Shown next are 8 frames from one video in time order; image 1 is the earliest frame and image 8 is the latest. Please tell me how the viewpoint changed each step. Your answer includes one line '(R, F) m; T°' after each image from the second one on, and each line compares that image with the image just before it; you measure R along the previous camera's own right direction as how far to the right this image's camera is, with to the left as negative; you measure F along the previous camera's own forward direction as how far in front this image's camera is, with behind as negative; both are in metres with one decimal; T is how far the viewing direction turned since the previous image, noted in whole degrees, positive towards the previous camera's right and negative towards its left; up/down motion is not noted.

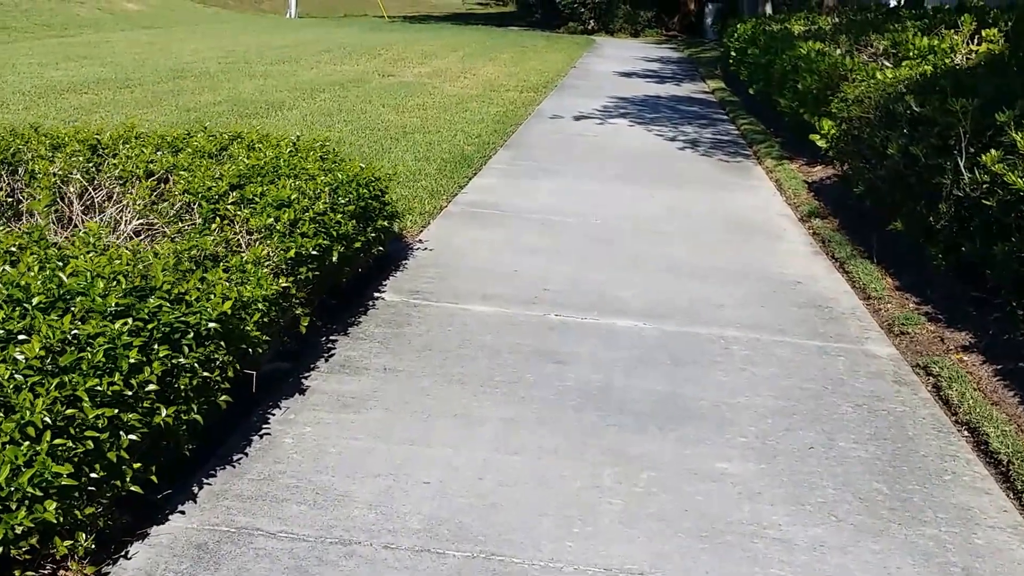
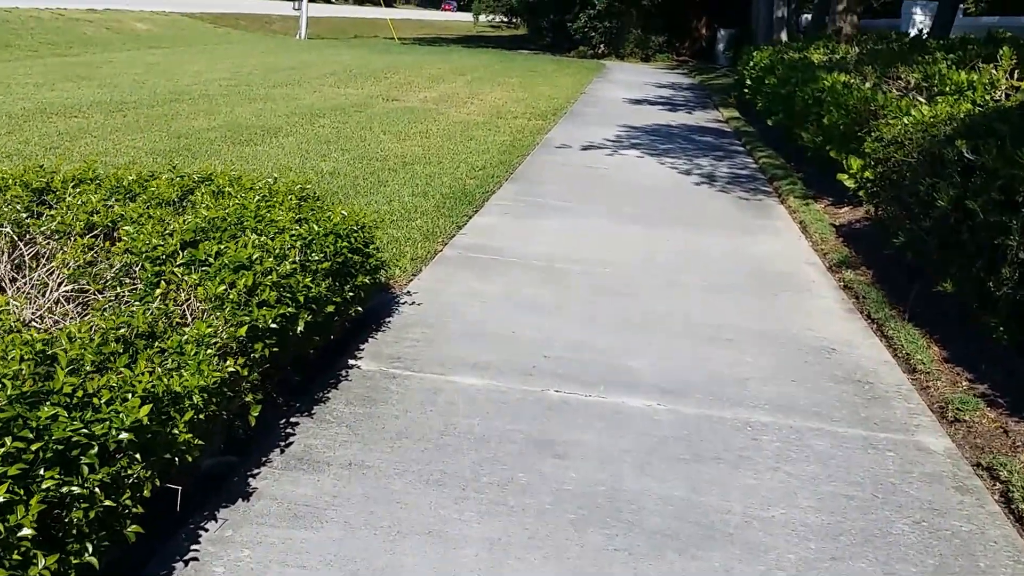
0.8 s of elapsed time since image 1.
(0.0, +0.7) m; 0°
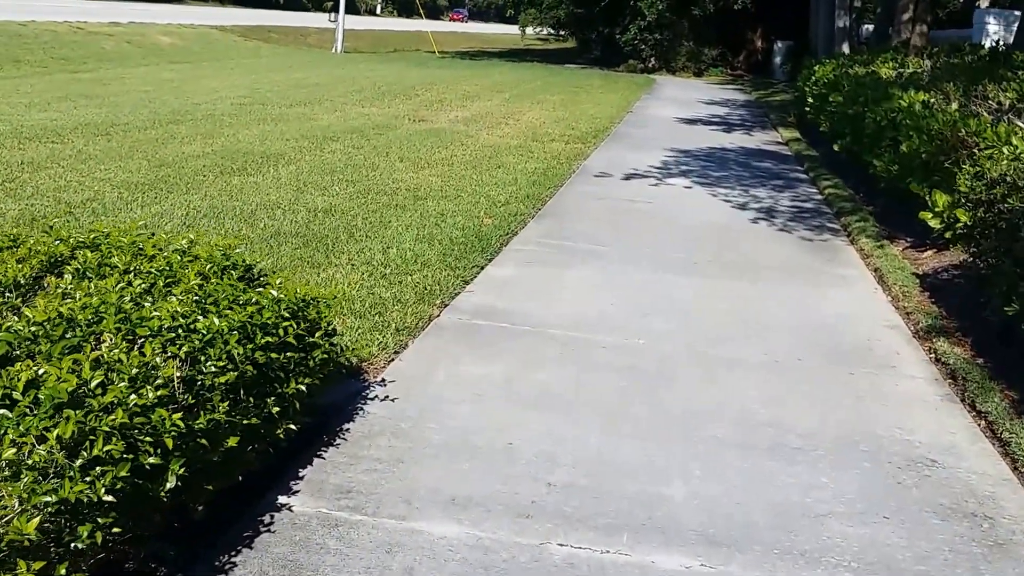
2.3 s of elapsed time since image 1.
(+0.1, +1.2) m; -2°
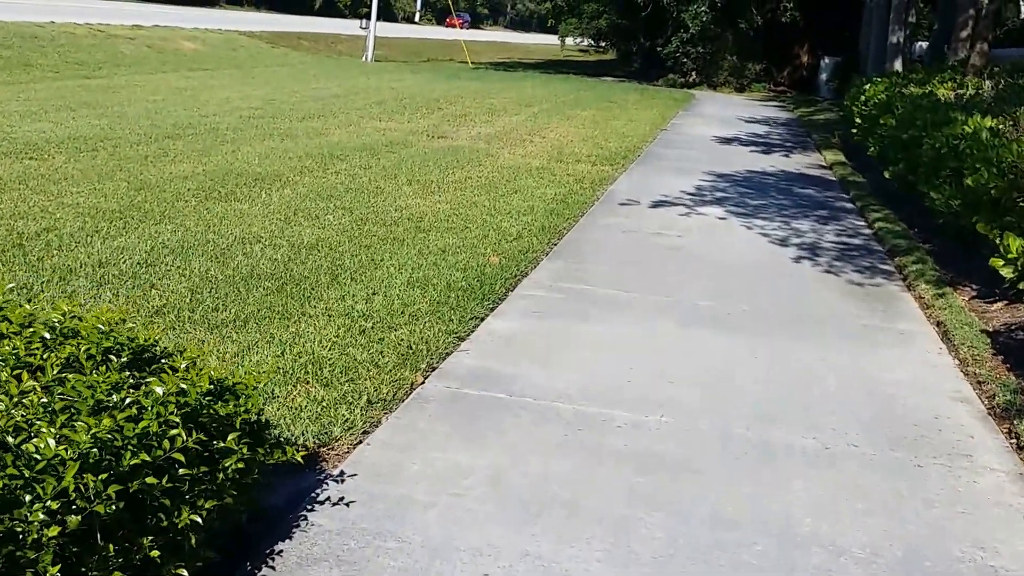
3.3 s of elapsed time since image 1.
(+0.1, +0.8) m; -1°
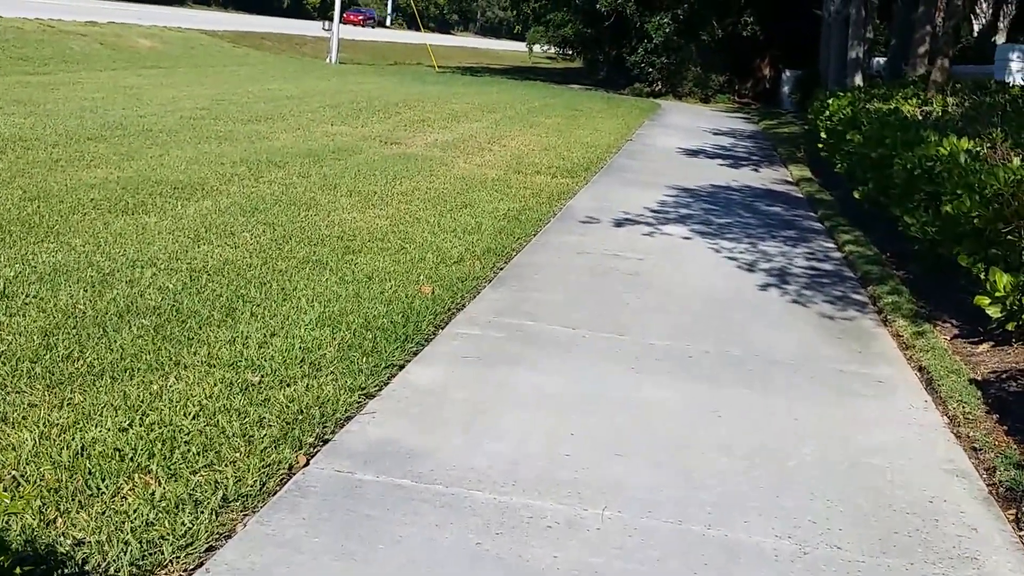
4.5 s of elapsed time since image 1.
(+0.1, +0.8) m; +1°
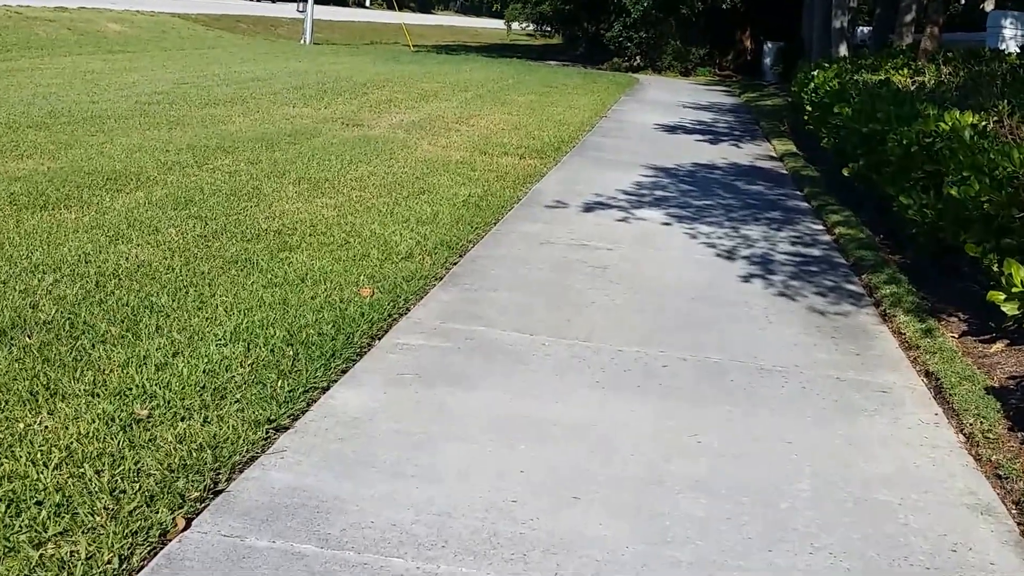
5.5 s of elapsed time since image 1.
(+0.1, +0.7) m; 0°
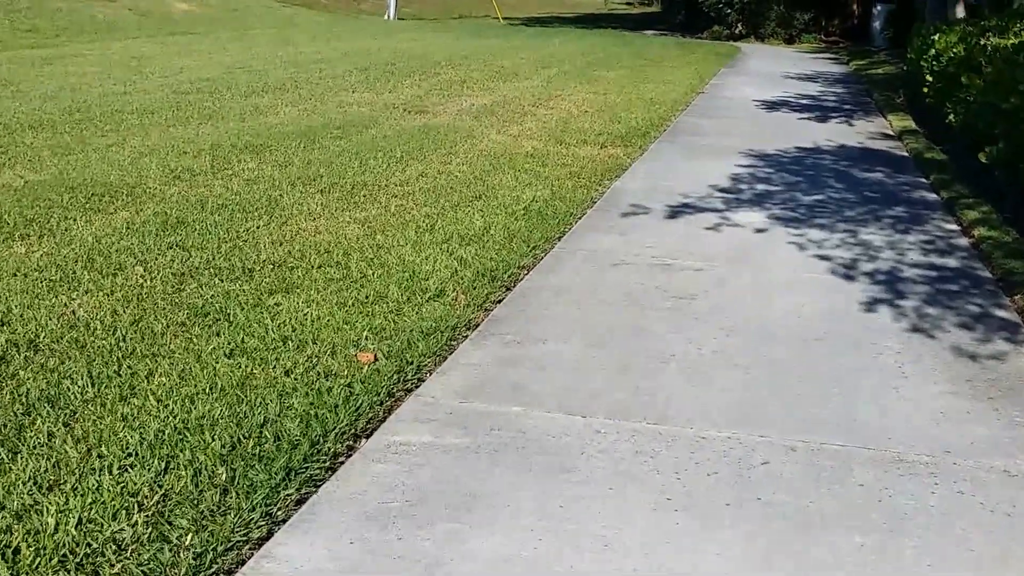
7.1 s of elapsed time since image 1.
(+0.1, +1.3) m; -3°
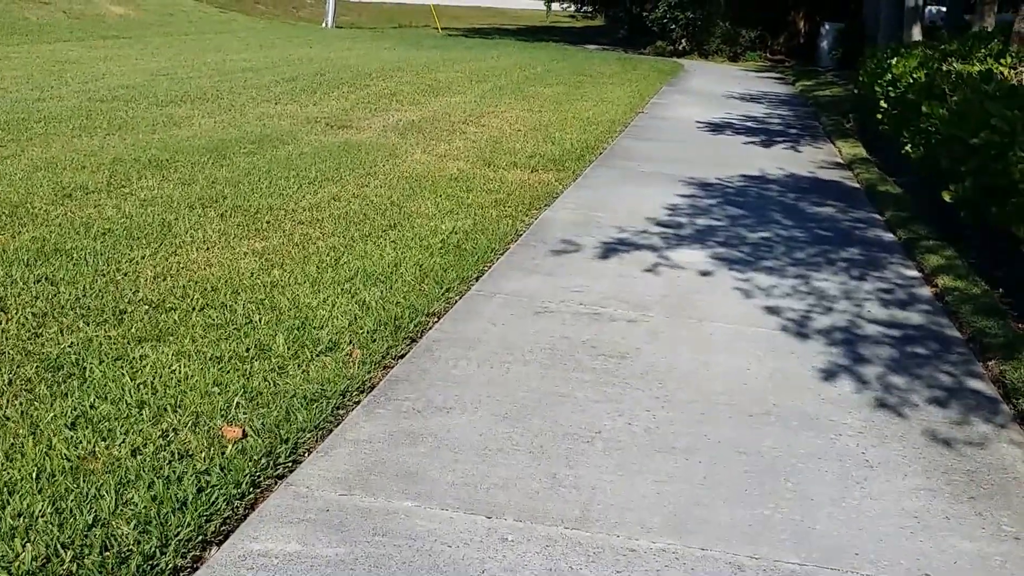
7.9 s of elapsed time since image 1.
(+0.1, +0.7) m; +2°
